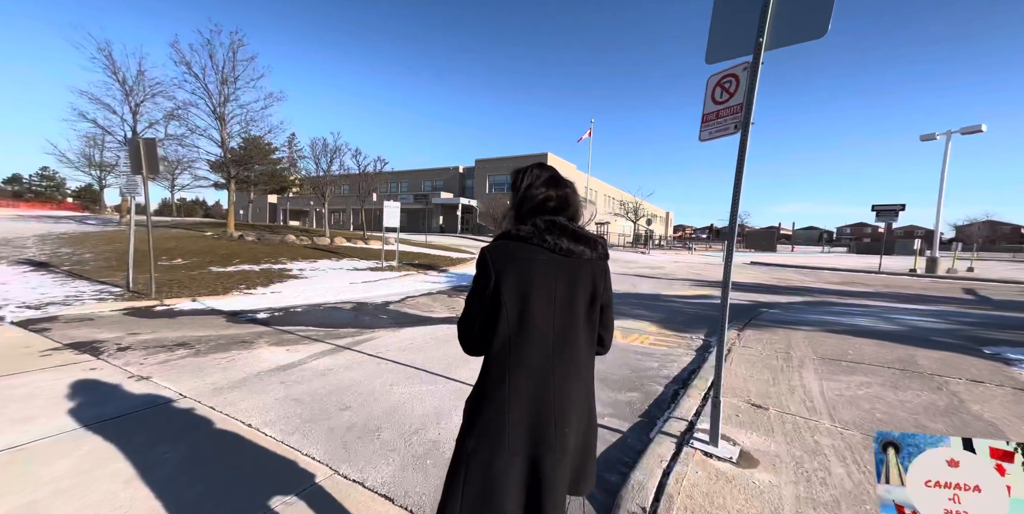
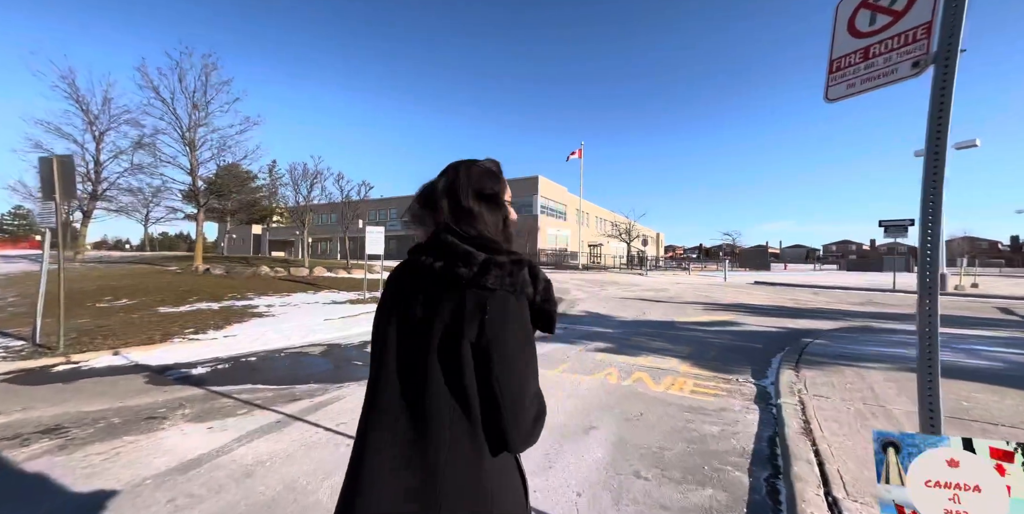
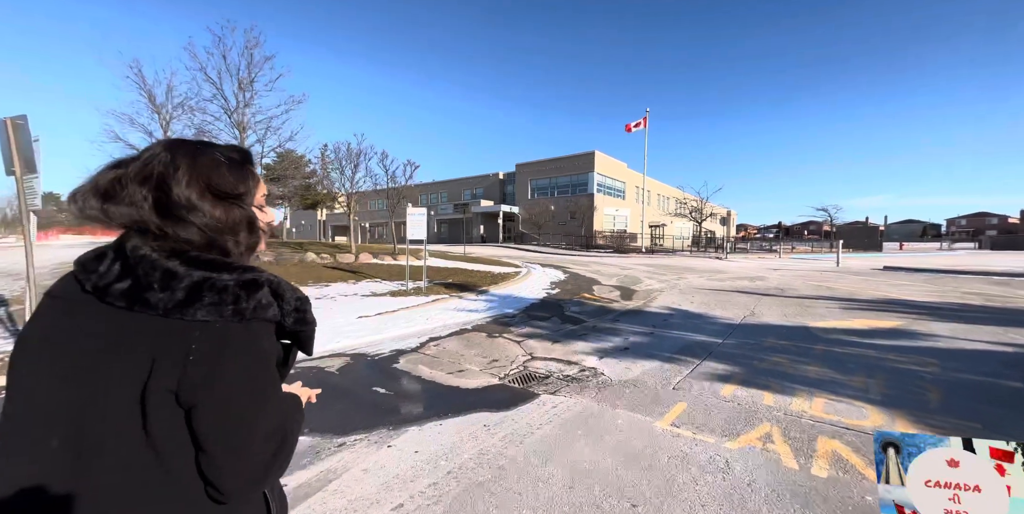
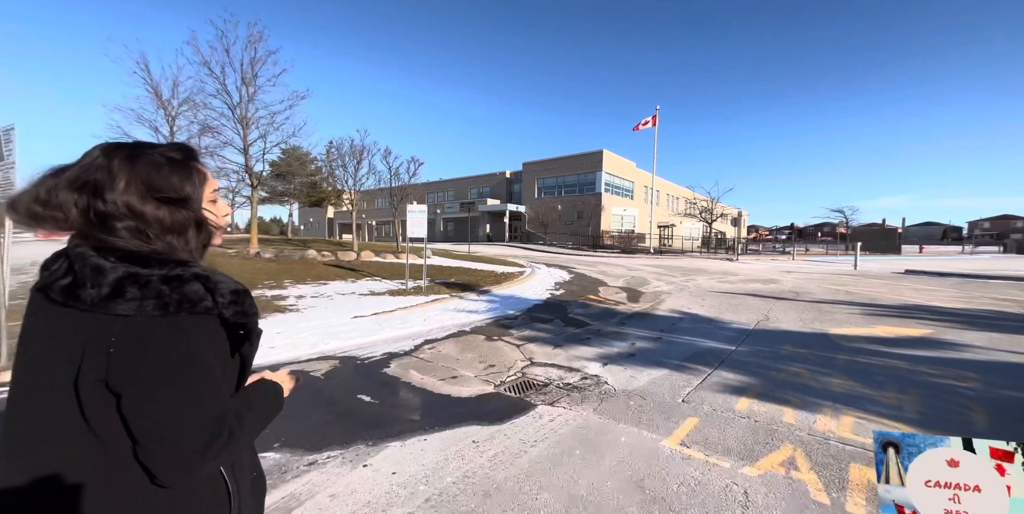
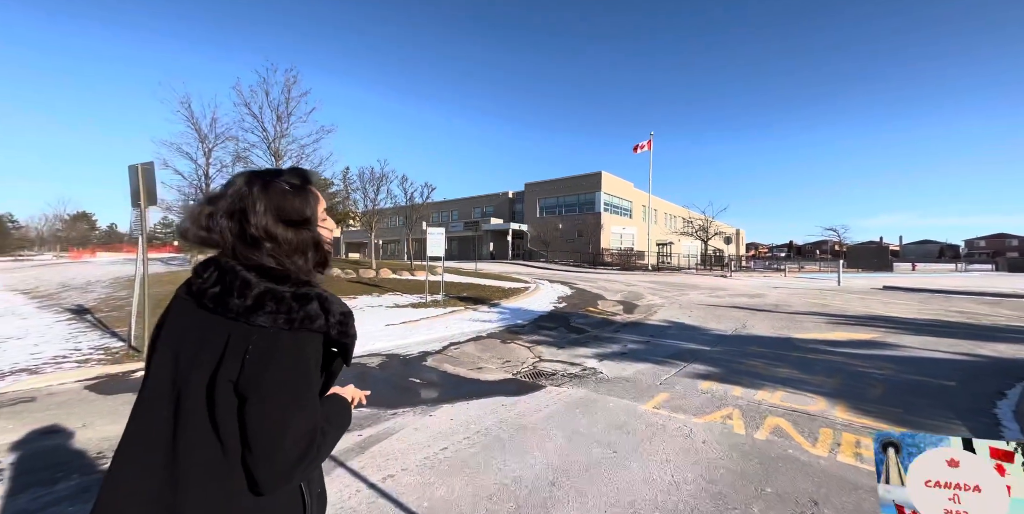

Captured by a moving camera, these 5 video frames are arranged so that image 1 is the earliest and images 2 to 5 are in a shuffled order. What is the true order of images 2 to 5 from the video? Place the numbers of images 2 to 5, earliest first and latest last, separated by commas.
2, 5, 3, 4
